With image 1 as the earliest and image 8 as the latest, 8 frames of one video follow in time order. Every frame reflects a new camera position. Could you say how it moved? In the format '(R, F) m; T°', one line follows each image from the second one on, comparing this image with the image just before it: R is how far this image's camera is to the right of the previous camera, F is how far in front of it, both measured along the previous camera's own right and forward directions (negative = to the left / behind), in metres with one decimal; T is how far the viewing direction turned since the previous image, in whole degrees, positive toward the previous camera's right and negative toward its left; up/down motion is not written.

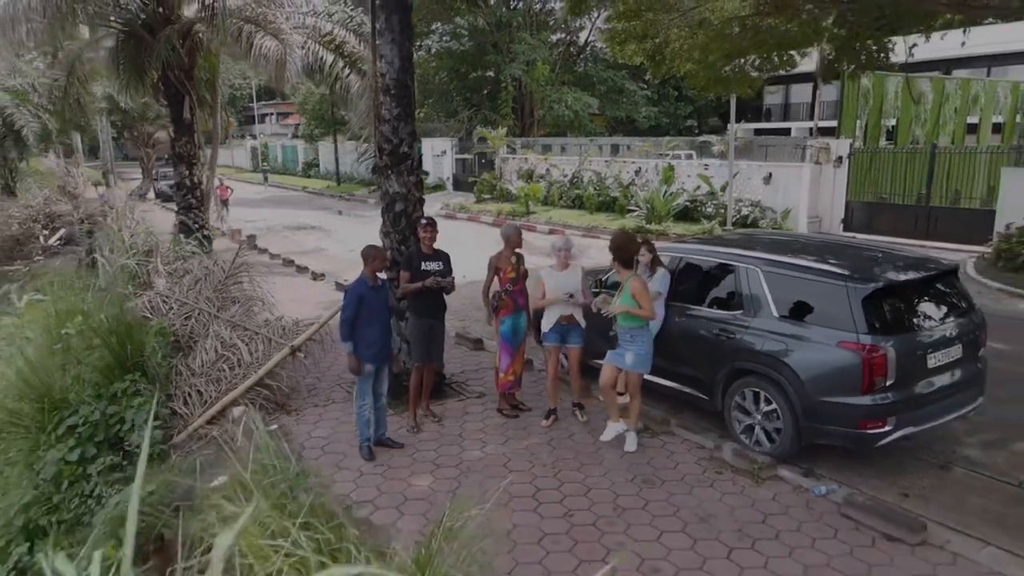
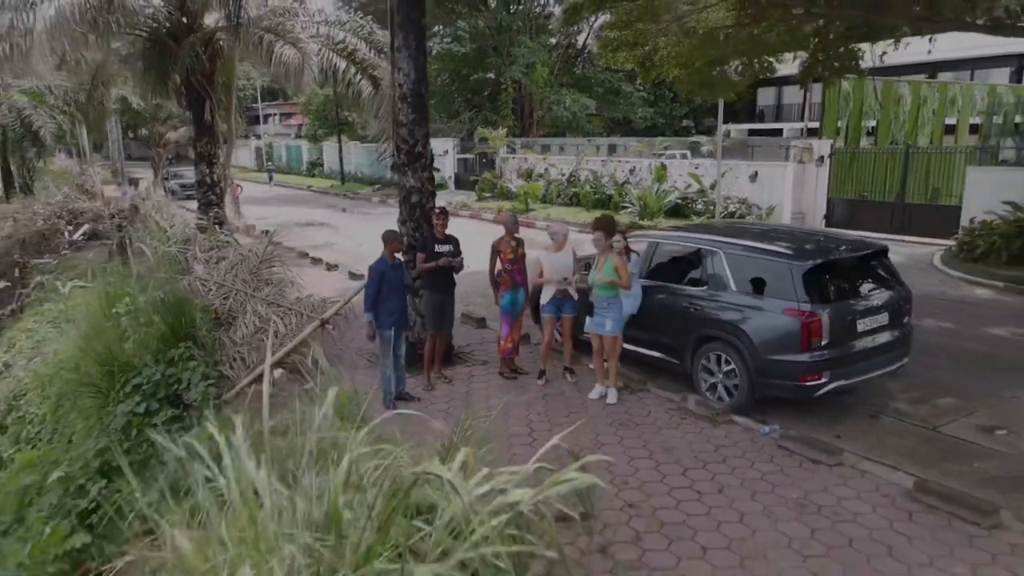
(0.0, -0.8) m; 0°
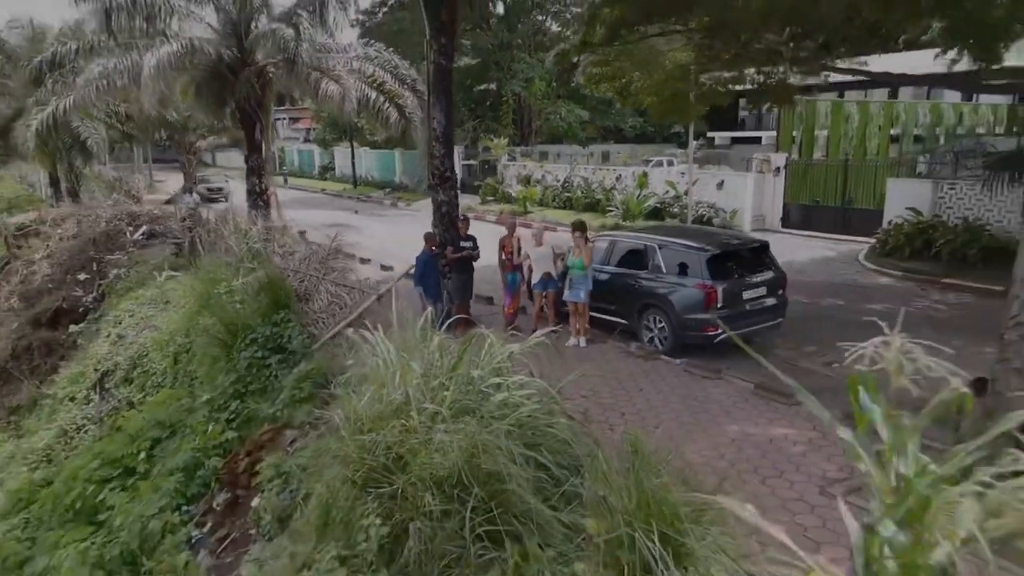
(0.0, -2.4) m; 0°
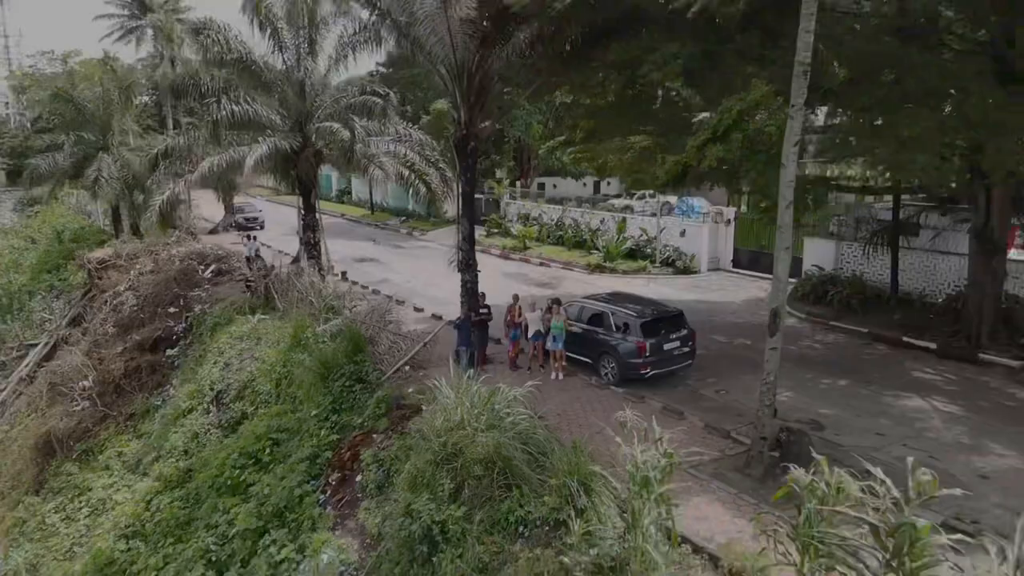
(0.0, -3.9) m; 0°
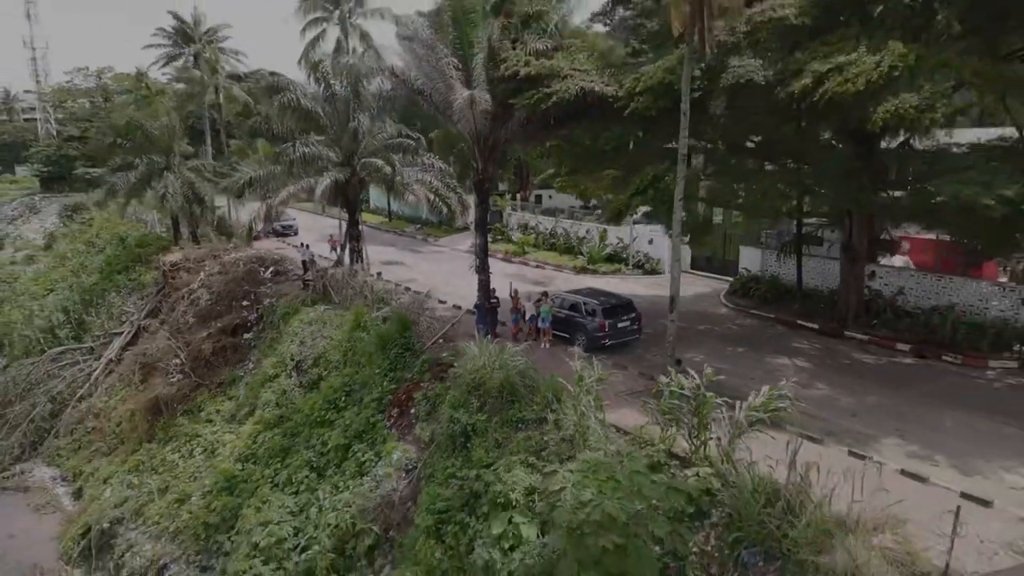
(0.0, -5.0) m; 0°
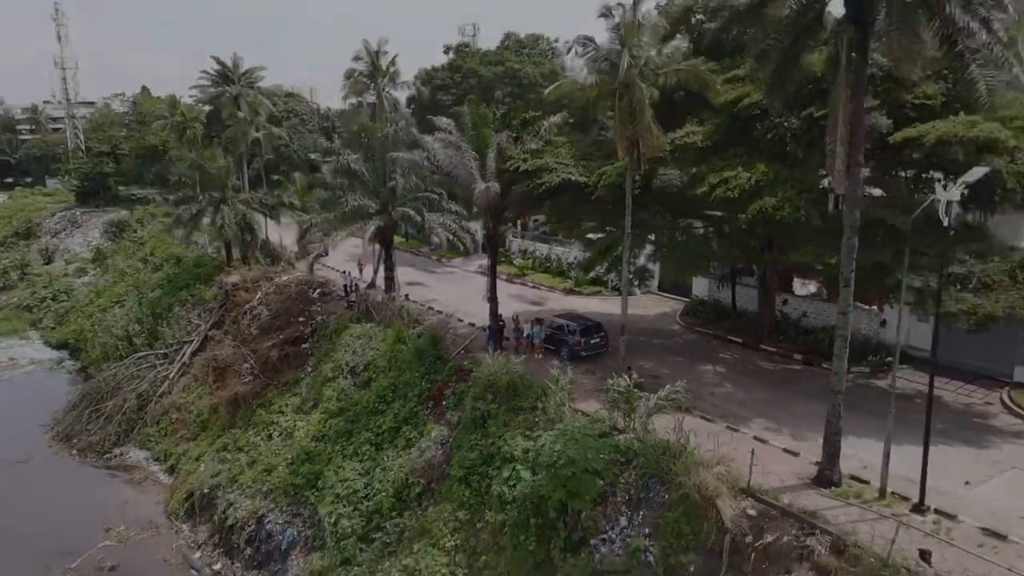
(0.0, -6.1) m; 0°
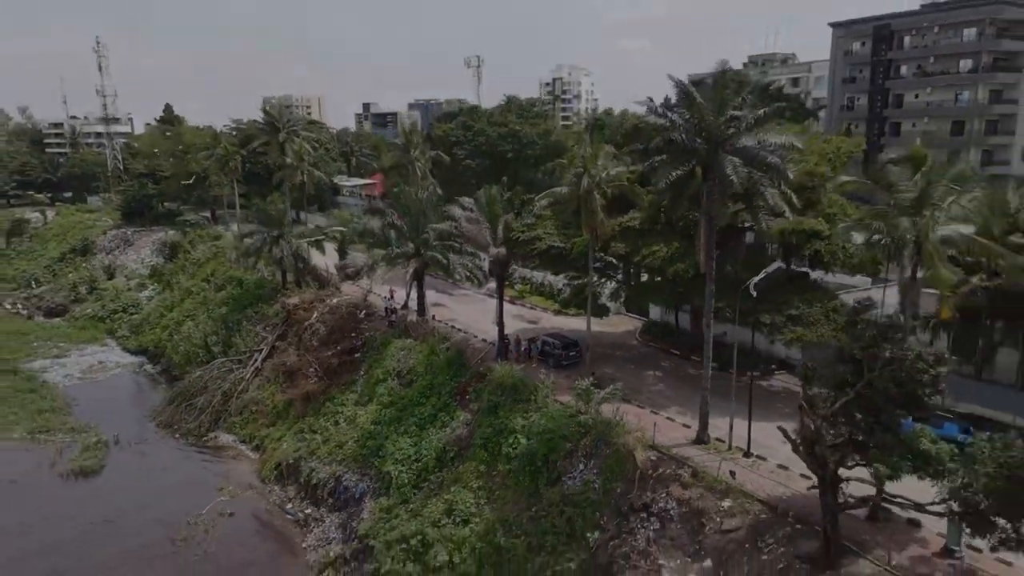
(0.0, -9.4) m; 0°
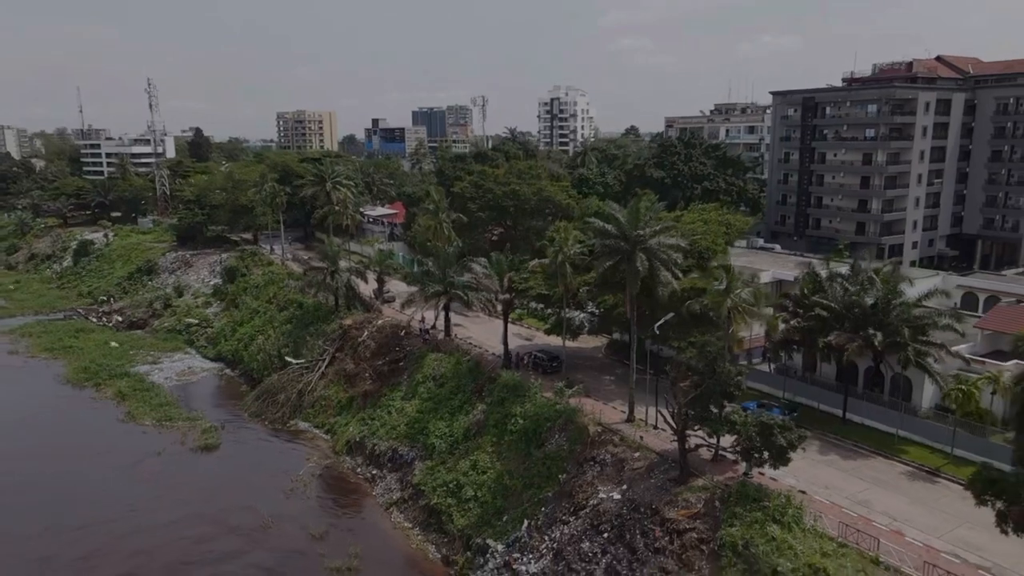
(0.0, -14.5) m; 0°
